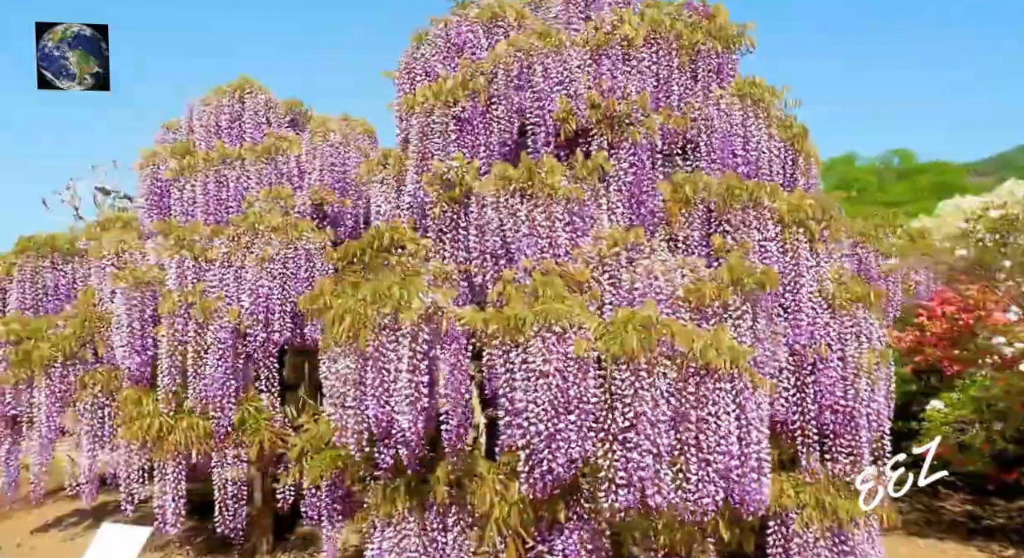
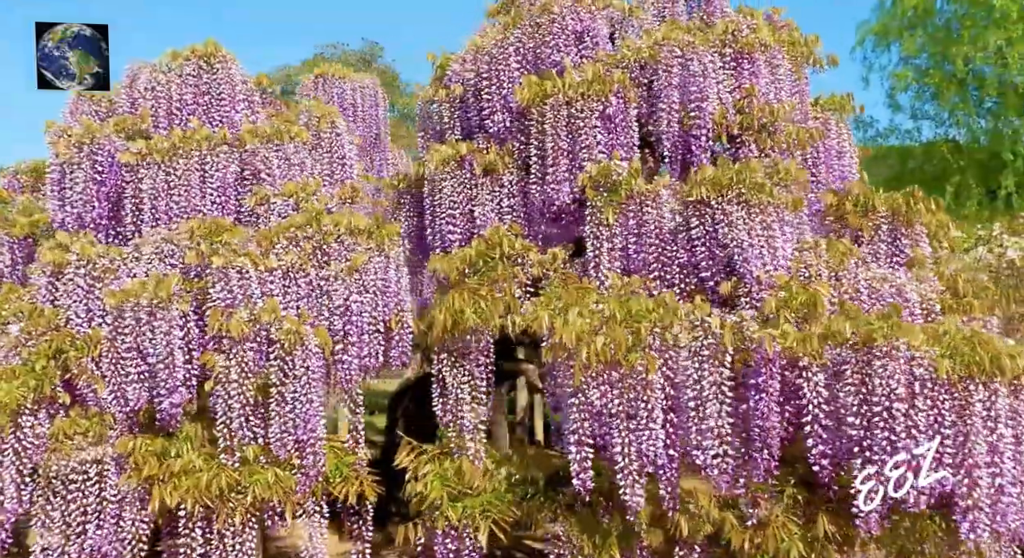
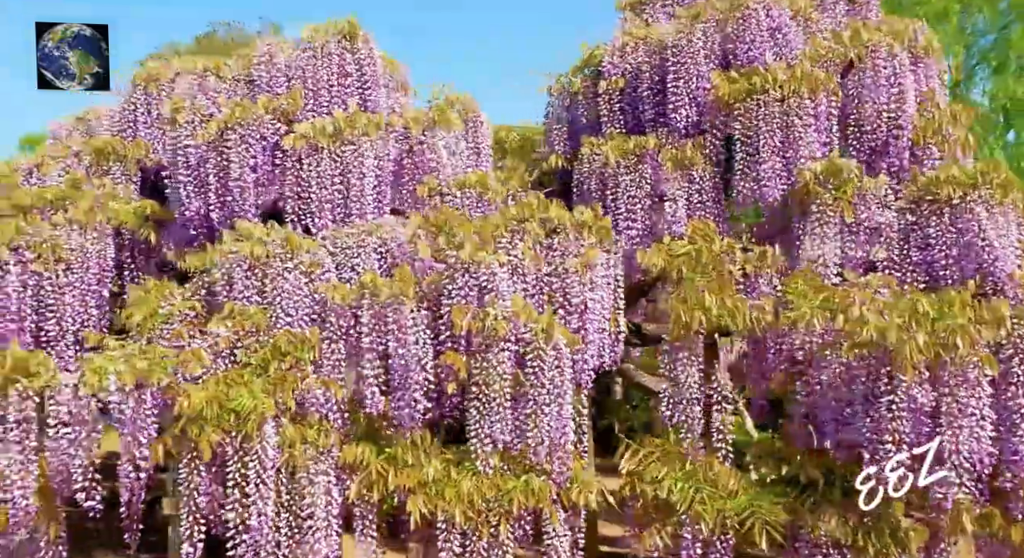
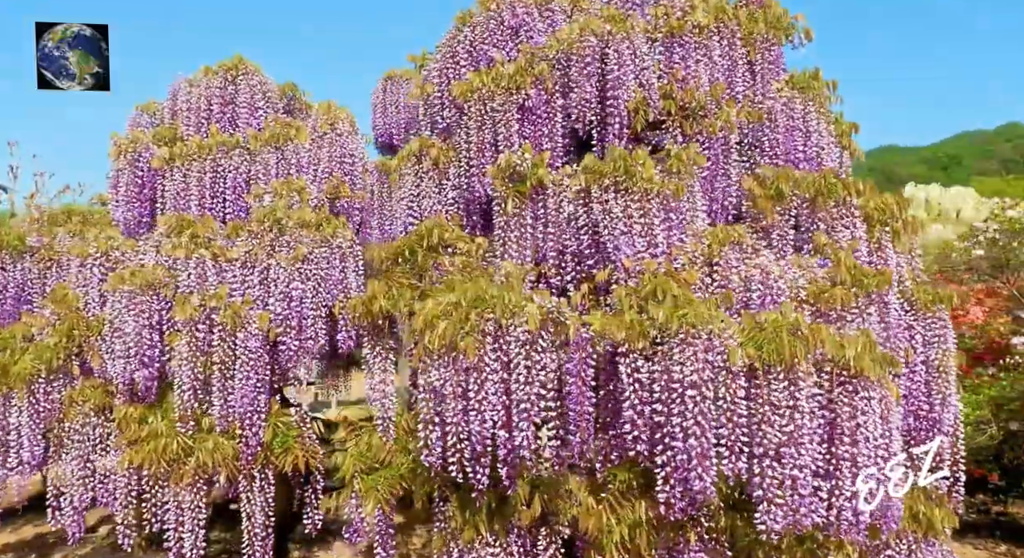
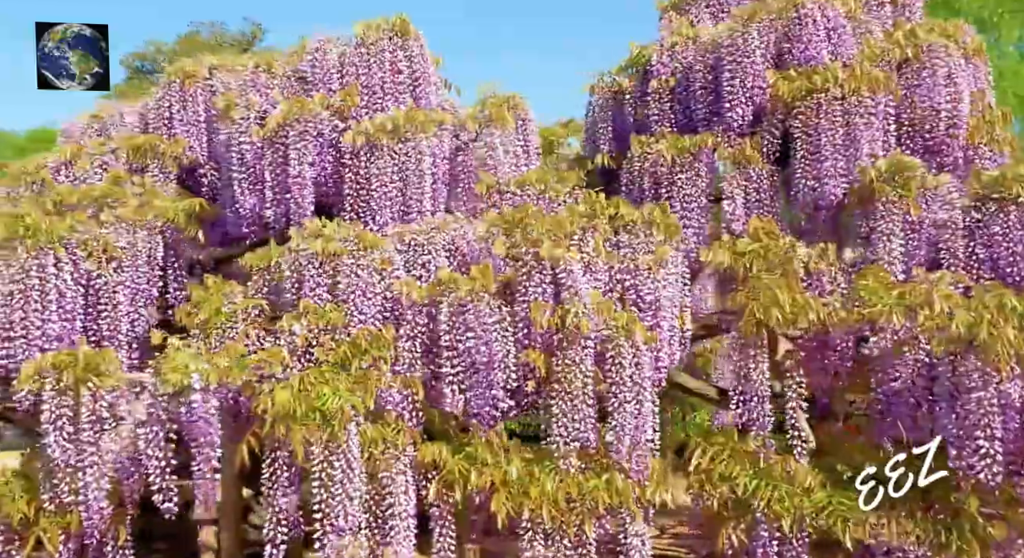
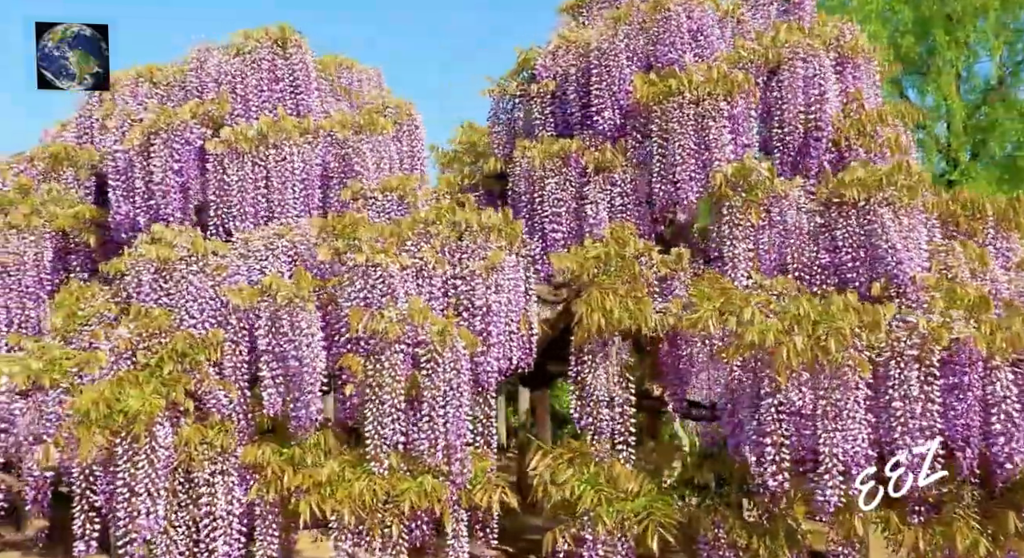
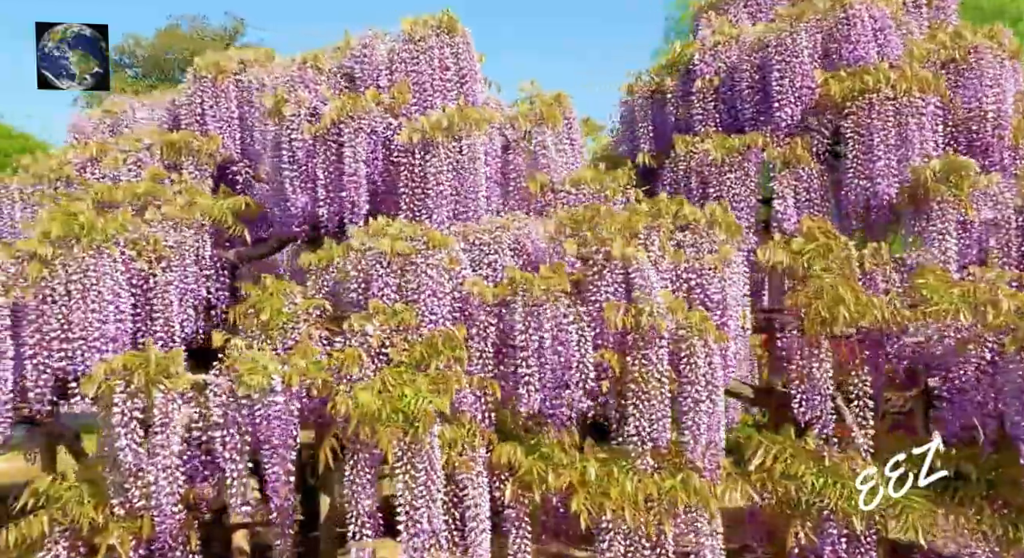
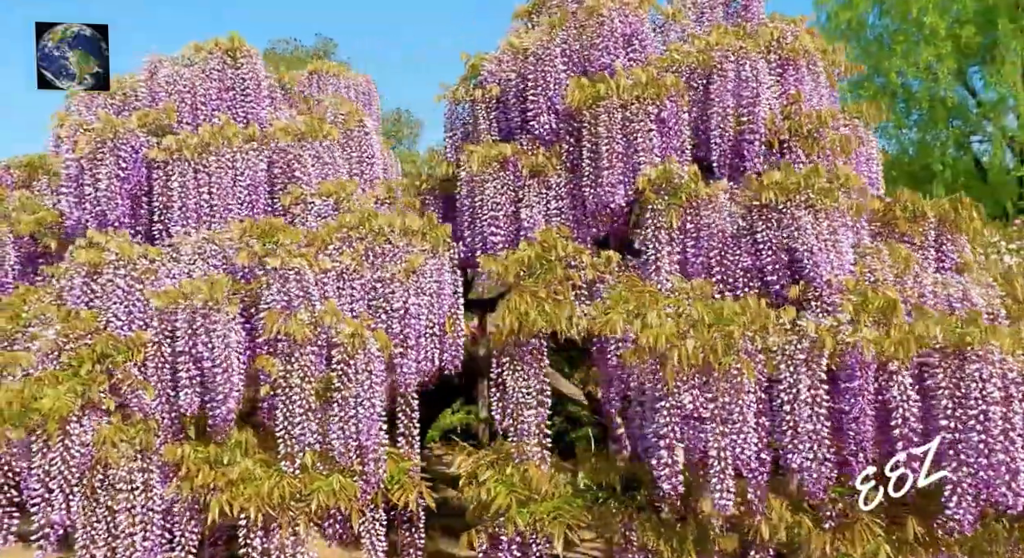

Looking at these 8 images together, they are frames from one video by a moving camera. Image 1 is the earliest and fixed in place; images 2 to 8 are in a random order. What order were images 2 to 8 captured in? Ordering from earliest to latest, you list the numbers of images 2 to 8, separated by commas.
4, 2, 8, 6, 3, 5, 7
